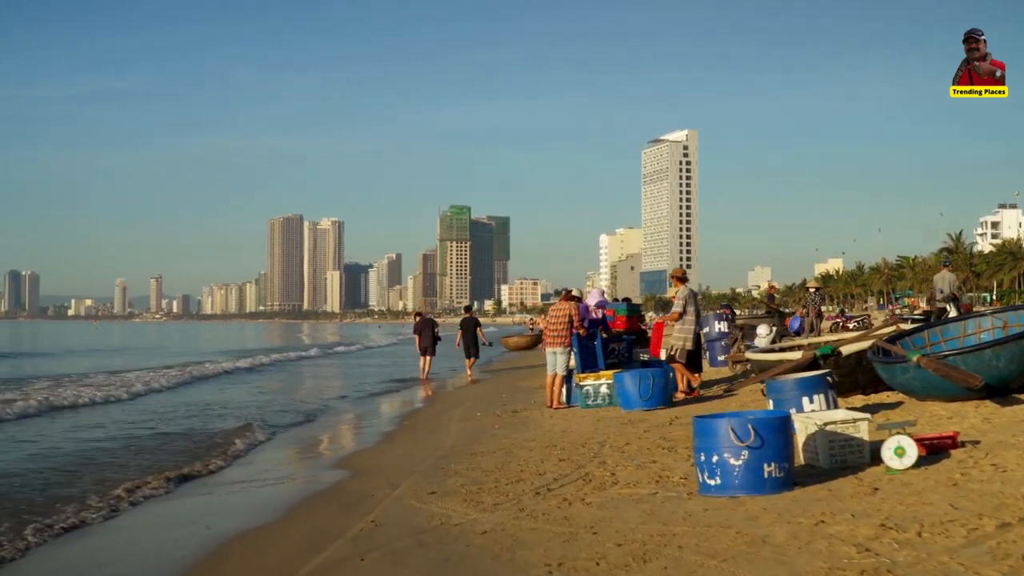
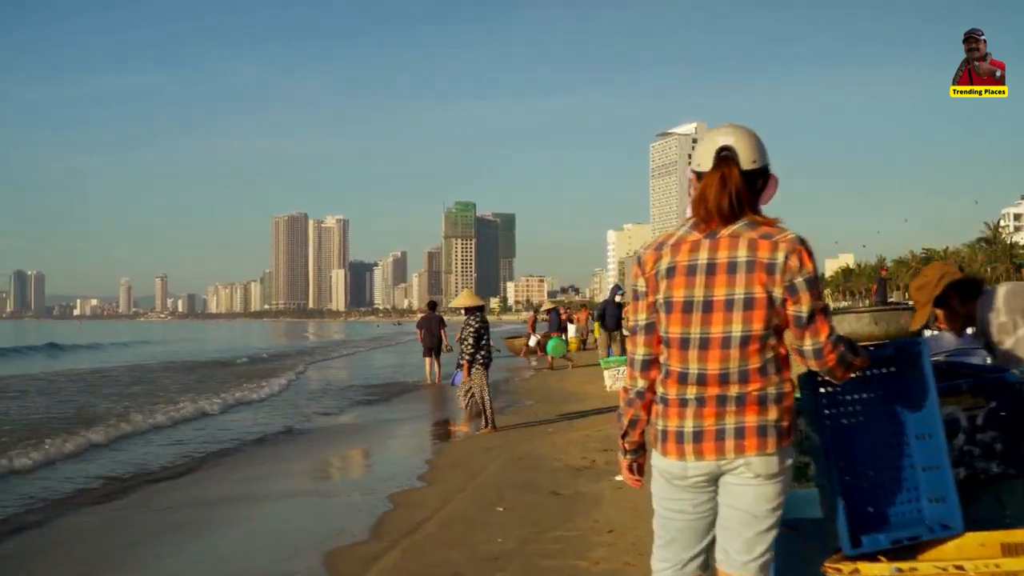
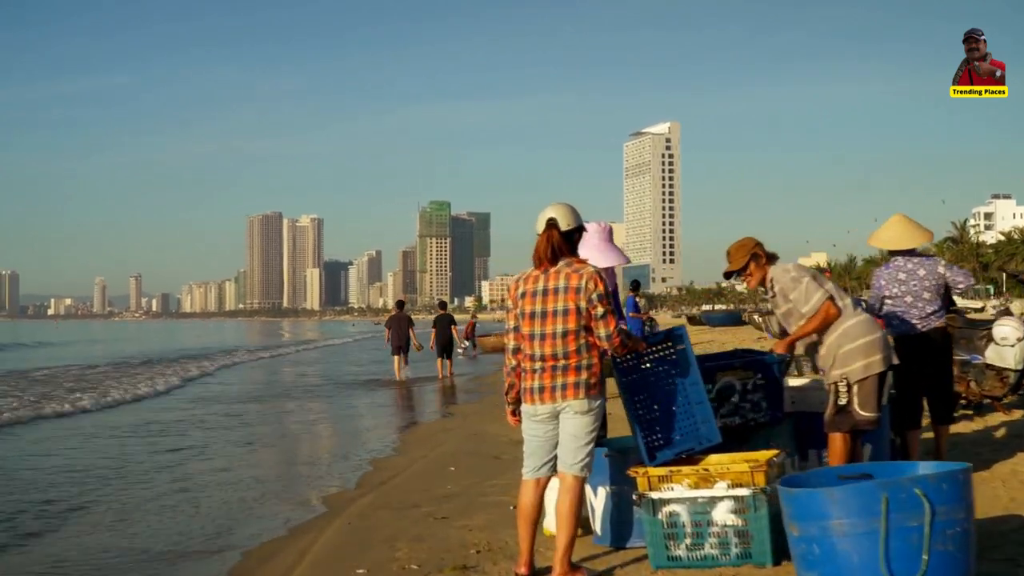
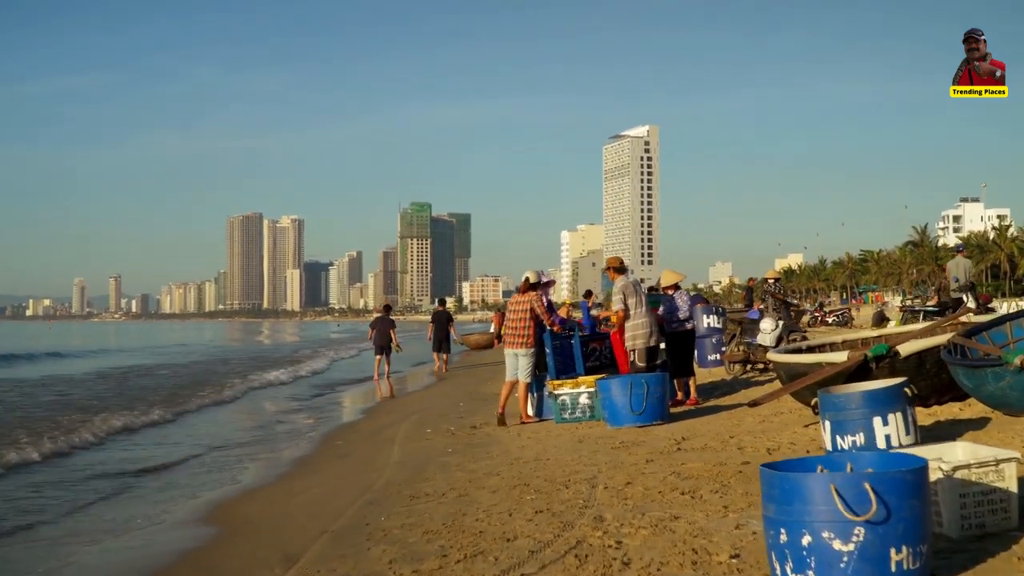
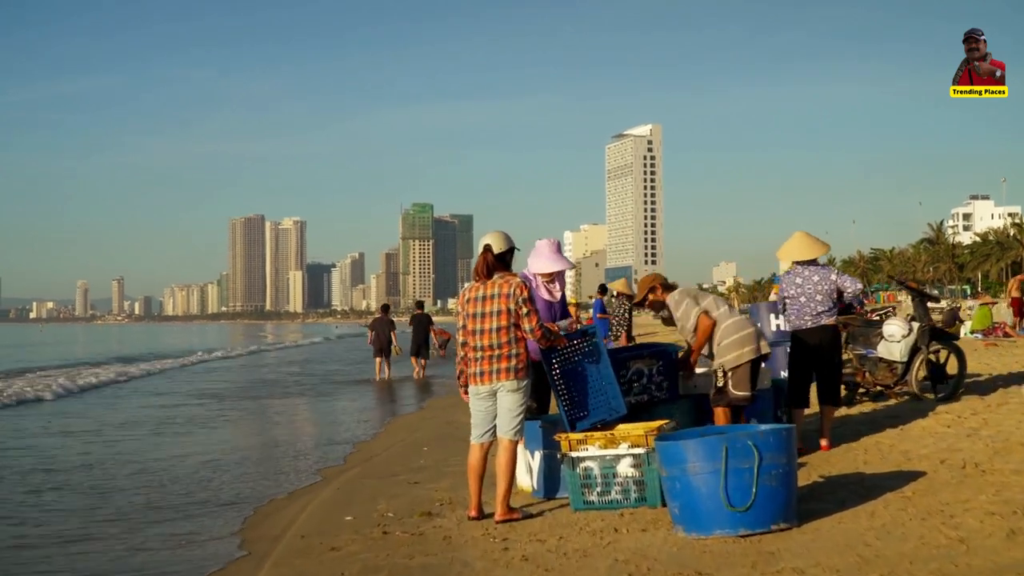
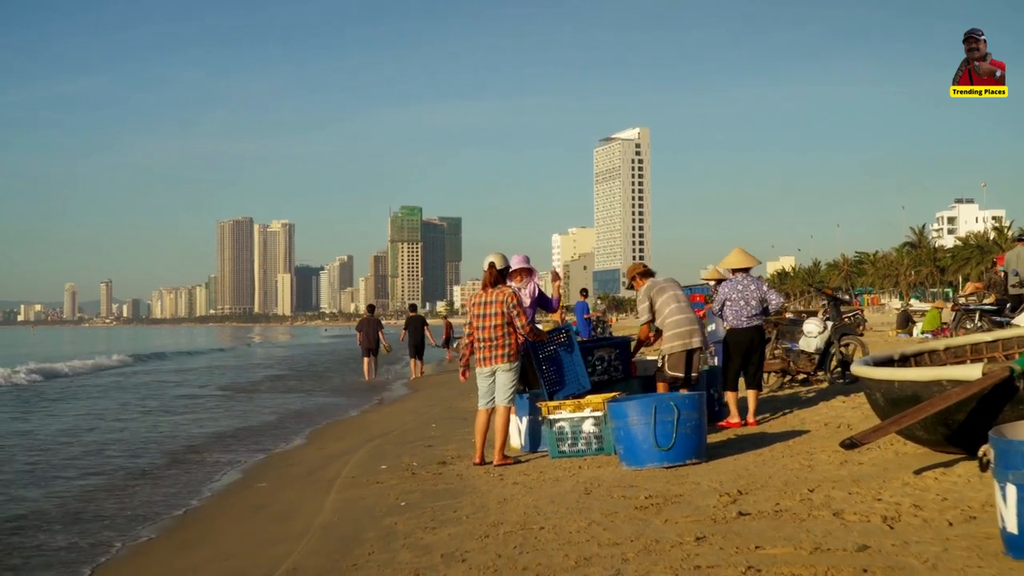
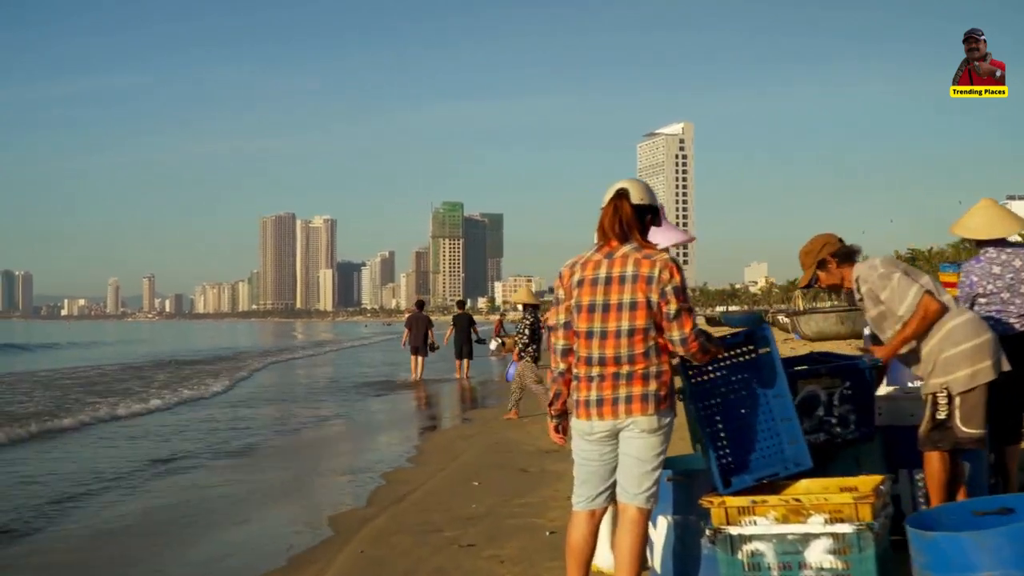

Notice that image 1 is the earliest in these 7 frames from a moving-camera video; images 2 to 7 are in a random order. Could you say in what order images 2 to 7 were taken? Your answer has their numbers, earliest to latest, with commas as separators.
4, 6, 5, 3, 7, 2
